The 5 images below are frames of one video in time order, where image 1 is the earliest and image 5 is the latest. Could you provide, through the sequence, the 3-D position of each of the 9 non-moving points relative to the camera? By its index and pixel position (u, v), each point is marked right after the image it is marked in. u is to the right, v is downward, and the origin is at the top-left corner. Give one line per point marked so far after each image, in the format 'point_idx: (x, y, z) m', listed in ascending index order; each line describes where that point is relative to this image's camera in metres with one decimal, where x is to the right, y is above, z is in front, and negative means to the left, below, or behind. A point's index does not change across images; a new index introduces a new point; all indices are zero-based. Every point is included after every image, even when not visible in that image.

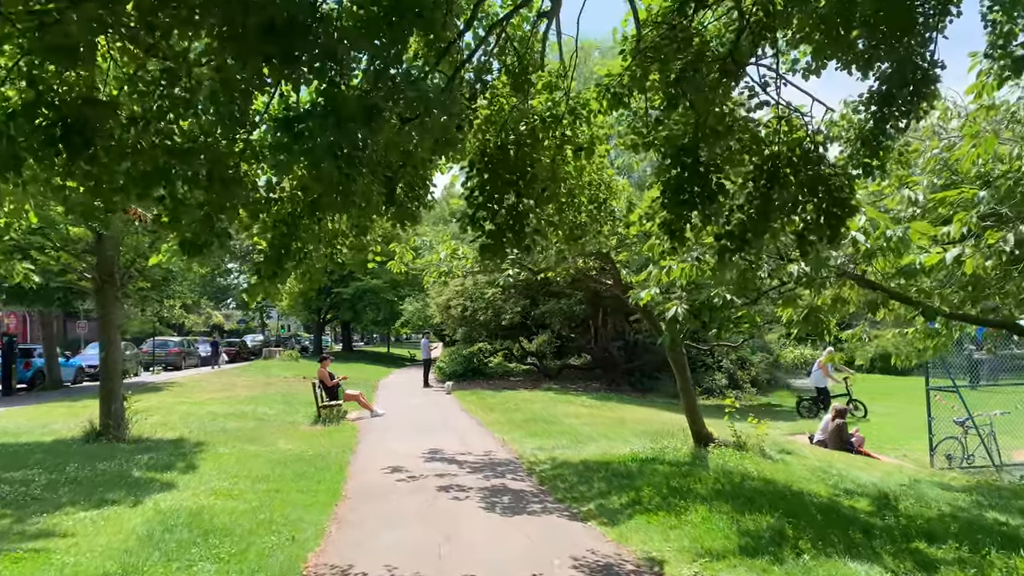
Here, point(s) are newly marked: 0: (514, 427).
0: (0.0, -2.5, +14.6) m
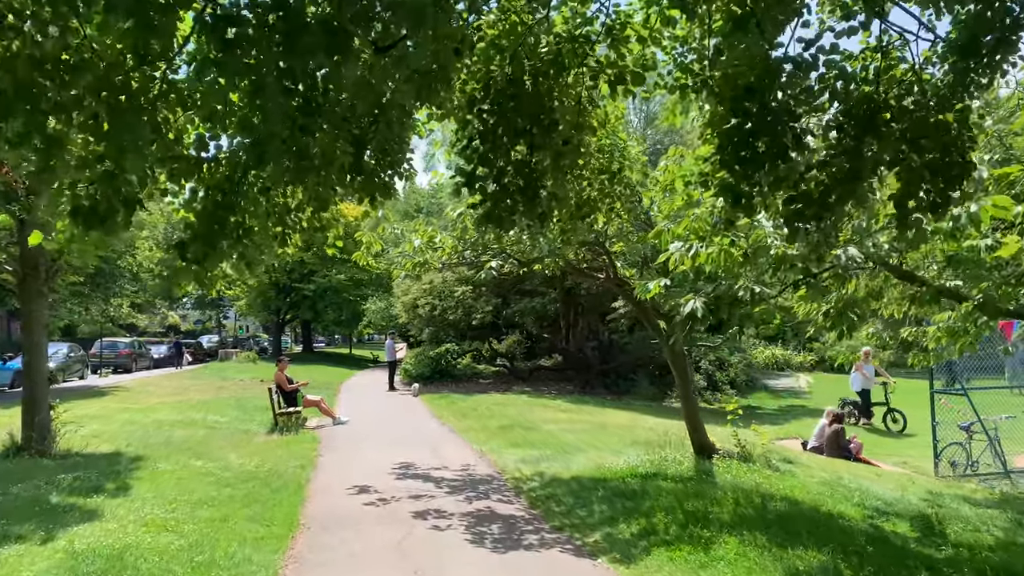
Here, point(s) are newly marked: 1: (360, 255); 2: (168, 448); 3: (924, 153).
0: (-0.4, -2.5, +13.4) m
1: (-2.0, +0.4, +10.7) m
2: (-5.1, -2.4, +11.7) m
3: (+2.0, +0.6, +3.8) m
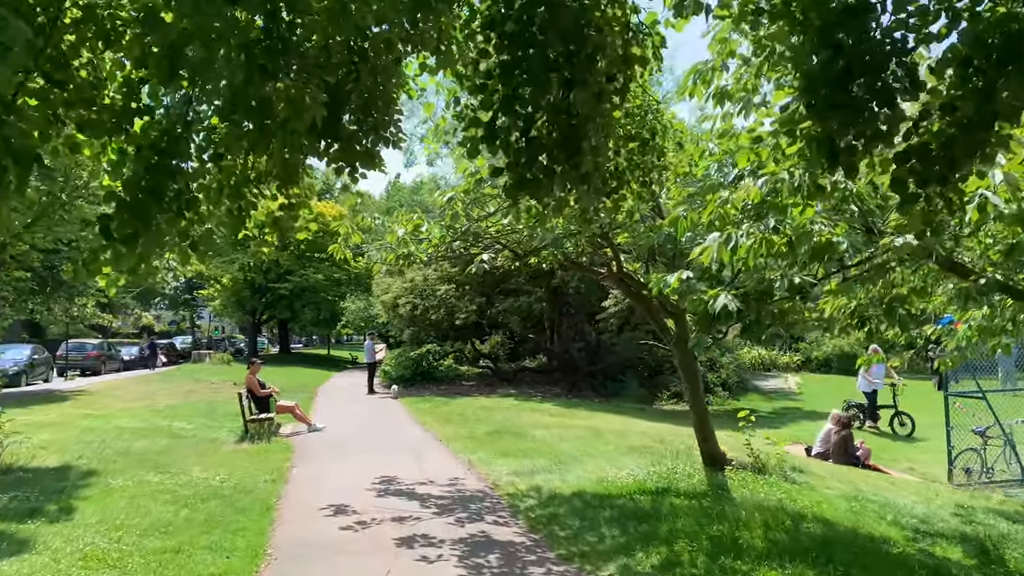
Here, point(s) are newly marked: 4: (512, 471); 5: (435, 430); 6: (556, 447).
0: (-0.5, -2.4, +12.4) m
1: (-2.1, +0.5, +9.7) m
2: (-5.2, -2.3, +10.7) m
3: (+2.1, +0.7, +2.9) m
4: (0.0, -2.3, +9.9) m
5: (-1.4, -2.5, +14.2) m
6: (+0.7, -2.4, +12.1) m
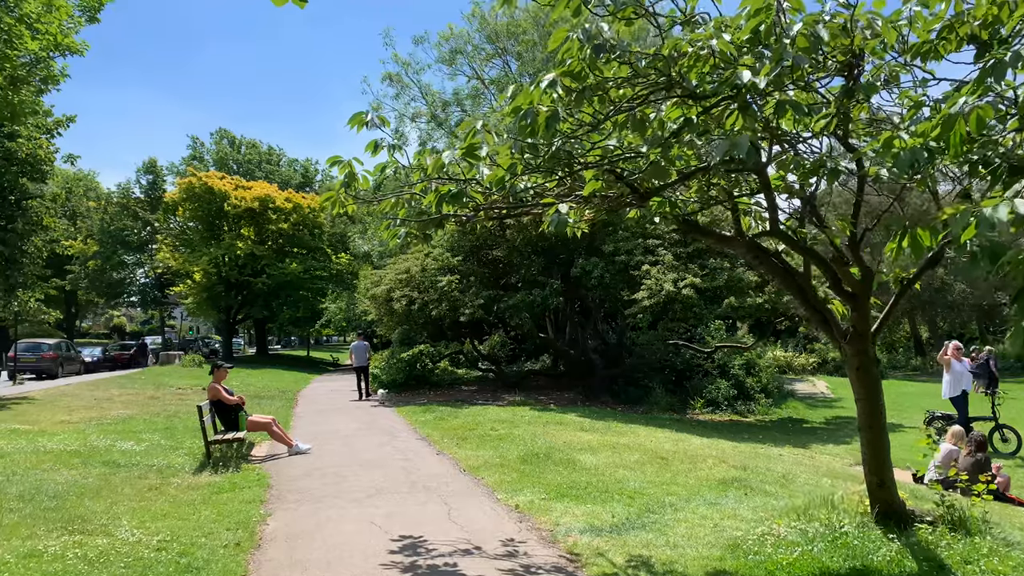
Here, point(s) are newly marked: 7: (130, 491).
0: (+0.1, -2.2, +9.3) m
1: (-1.5, +0.7, +6.6) m
2: (-4.6, -2.1, +7.4) m
3: (+2.9, +0.9, -0.1) m
4: (+0.6, -2.0, +6.8) m
5: (-0.8, -2.3, +11.0) m
6: (+1.3, -2.2, +9.0) m
7: (-4.1, -2.2, +8.4) m
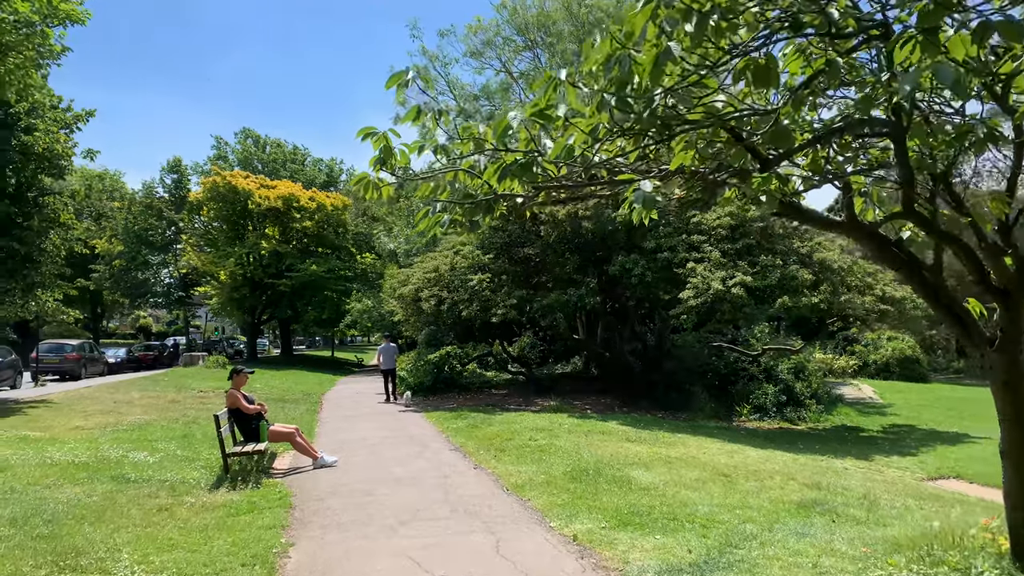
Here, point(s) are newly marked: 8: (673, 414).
0: (+0.6, -2.2, +8.3) m
1: (-1.0, +0.8, +5.6) m
2: (-4.1, -2.0, +6.5) m
3: (+3.1, +1.0, -1.2) m
4: (+1.1, -2.0, +5.7) m
5: (-0.3, -2.3, +10.0) m
6: (+1.8, -2.1, +7.9) m
7: (-3.6, -2.1, +7.5) m
8: (+4.0, -3.1, +19.5) m
